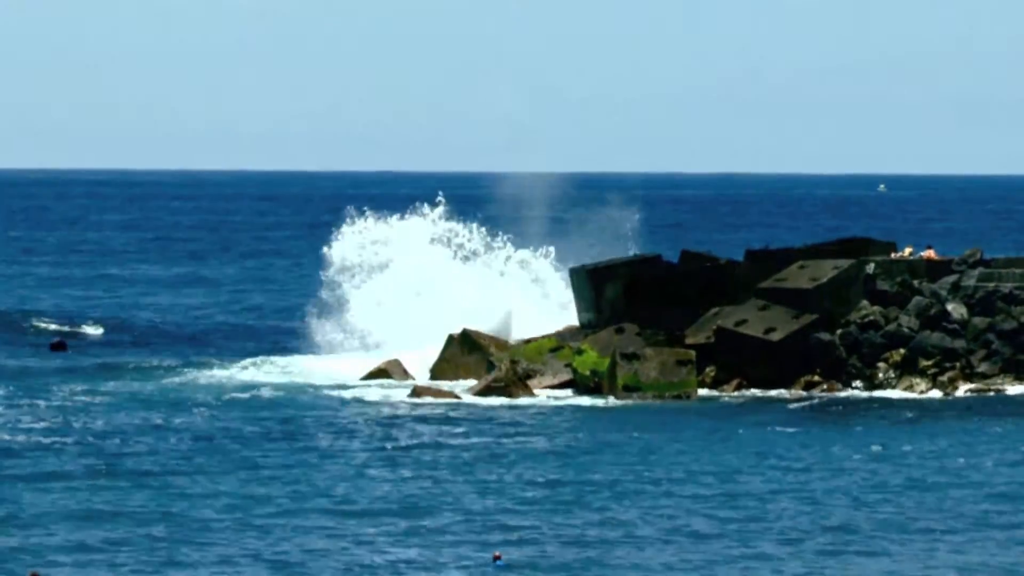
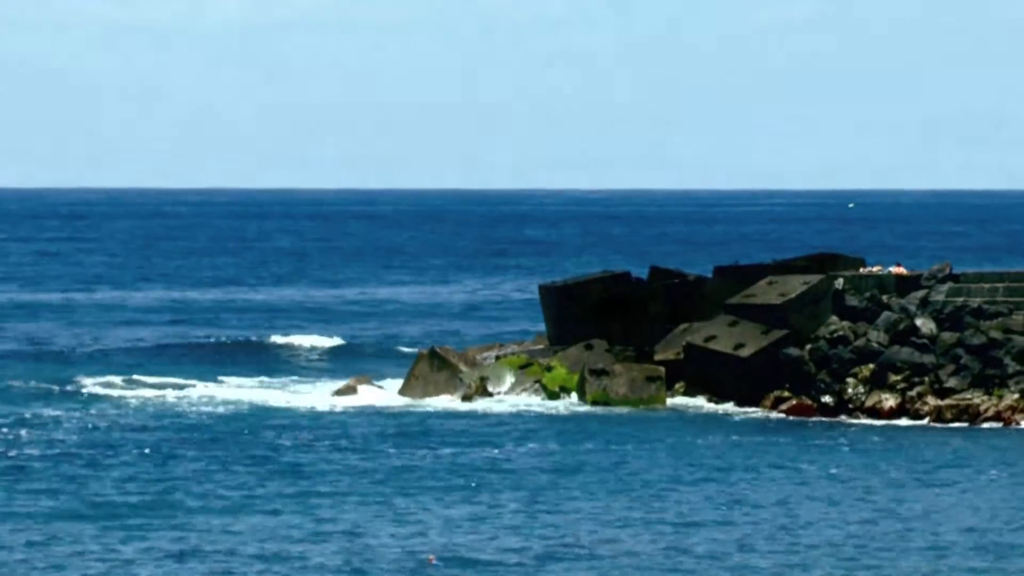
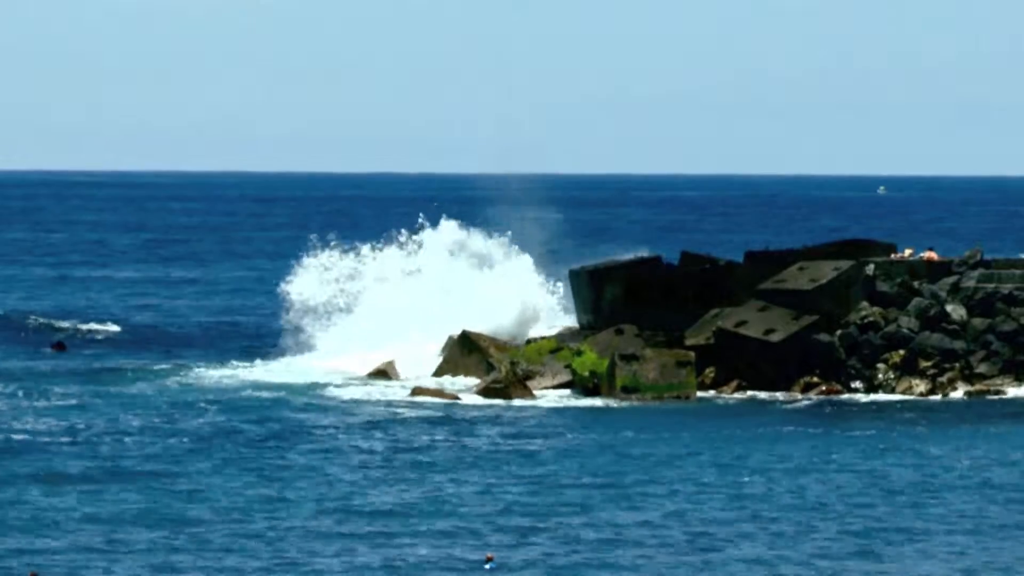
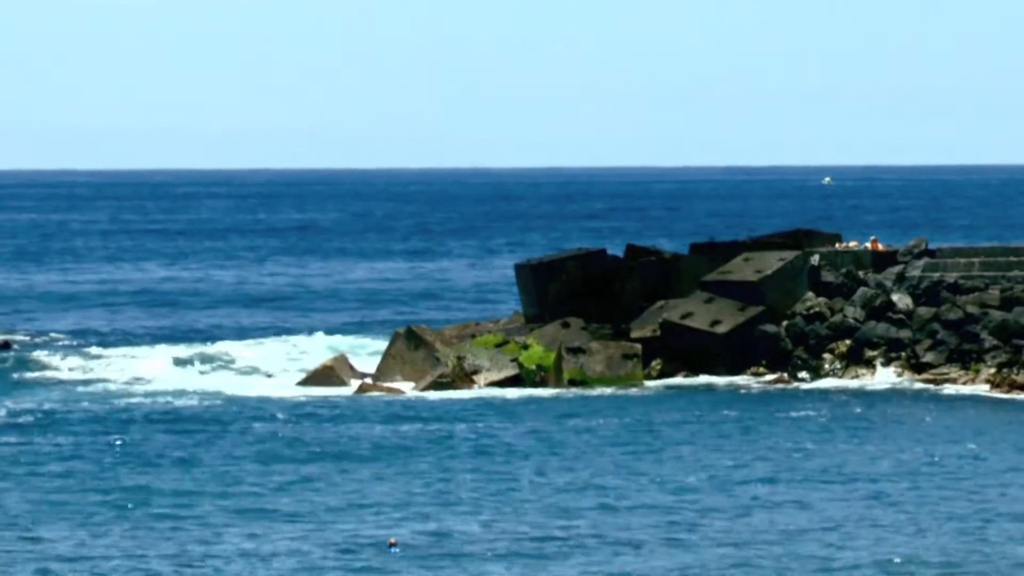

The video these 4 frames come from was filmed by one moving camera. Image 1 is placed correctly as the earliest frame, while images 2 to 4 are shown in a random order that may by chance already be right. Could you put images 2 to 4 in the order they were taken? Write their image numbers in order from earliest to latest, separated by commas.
3, 2, 4
